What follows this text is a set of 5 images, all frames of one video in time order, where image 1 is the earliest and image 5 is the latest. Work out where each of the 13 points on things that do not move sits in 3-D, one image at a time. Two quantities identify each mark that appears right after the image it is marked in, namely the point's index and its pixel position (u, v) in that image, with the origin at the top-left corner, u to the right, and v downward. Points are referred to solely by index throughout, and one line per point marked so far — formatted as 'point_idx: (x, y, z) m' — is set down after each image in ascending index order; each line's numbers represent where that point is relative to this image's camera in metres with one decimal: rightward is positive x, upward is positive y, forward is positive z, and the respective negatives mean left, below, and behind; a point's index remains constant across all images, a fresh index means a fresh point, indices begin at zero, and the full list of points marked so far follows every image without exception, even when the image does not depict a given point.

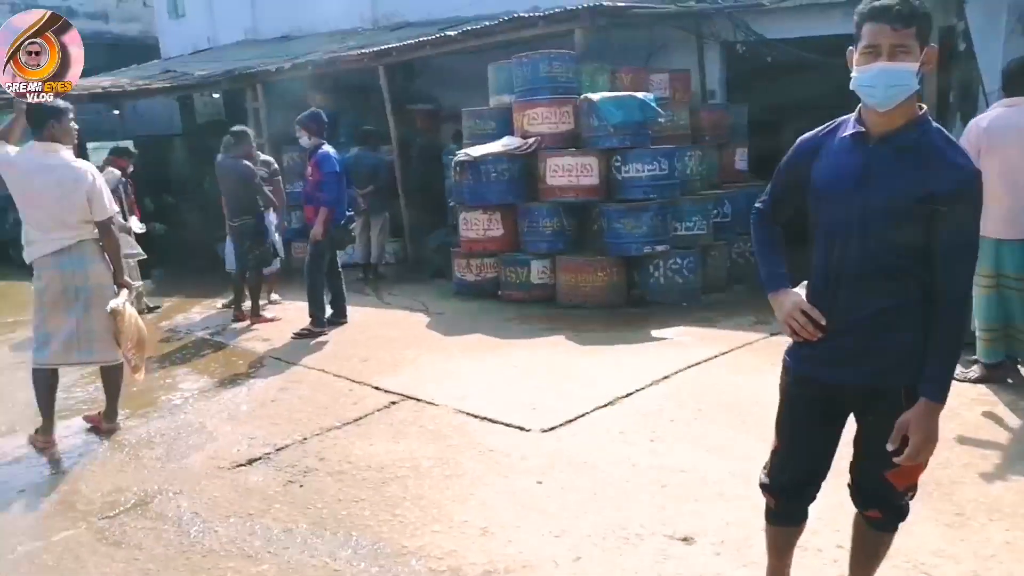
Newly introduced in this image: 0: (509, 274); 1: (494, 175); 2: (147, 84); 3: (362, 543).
0: (0.0, +0.1, +6.6) m
1: (-0.2, +1.0, +6.5) m
2: (-5.4, +3.0, +11.4) m
3: (-0.5, -0.9, +2.7) m
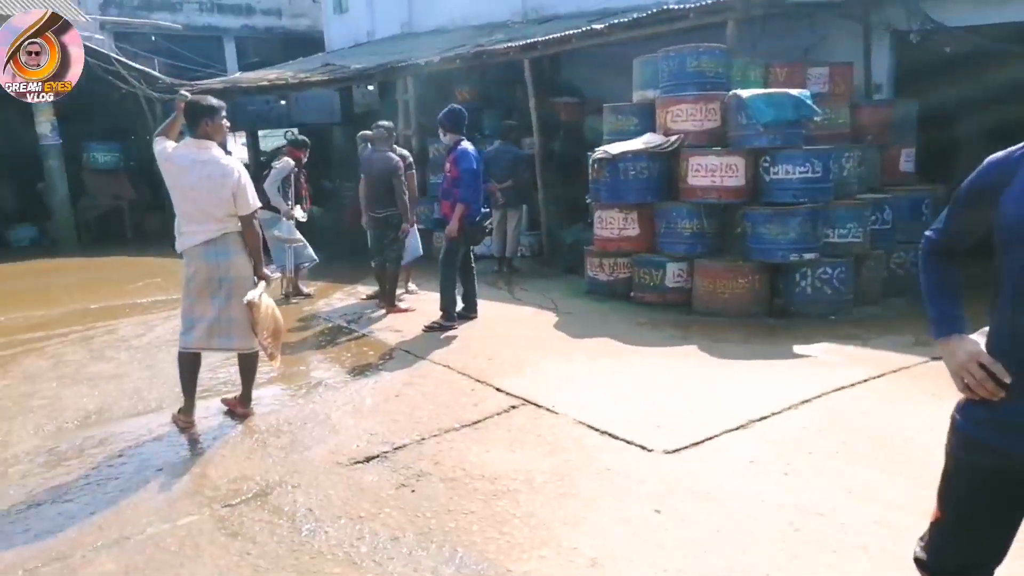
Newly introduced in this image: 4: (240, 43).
0: (+1.1, +0.1, +6.4) m
1: (+1.0, +0.9, +6.3) m
2: (-3.2, +3.3, +12.0) m
3: (-0.2, -0.9, +2.6) m
4: (-6.7, +6.1, +19.3) m
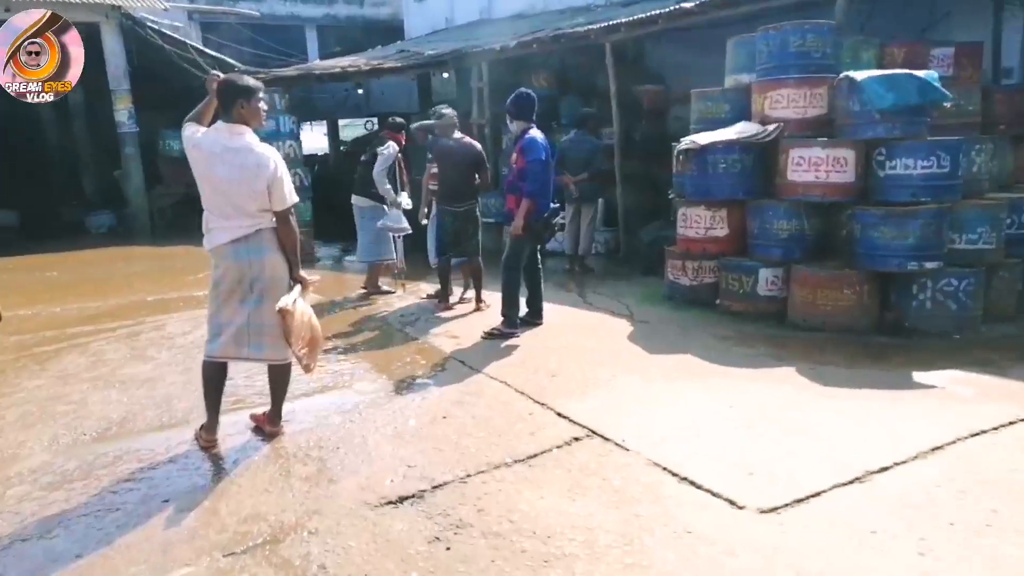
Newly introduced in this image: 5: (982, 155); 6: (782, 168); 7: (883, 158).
0: (+1.6, +0.1, +5.7) m
1: (+1.5, +0.9, +5.6) m
2: (-2.0, +3.4, +11.7) m
3: (0.0, -1.0, +2.1) m
4: (-4.7, +6.4, +19.2) m
5: (+3.2, +0.9, +5.2) m
6: (+1.9, +0.8, +5.4) m
7: (+2.4, +0.8, +5.0) m
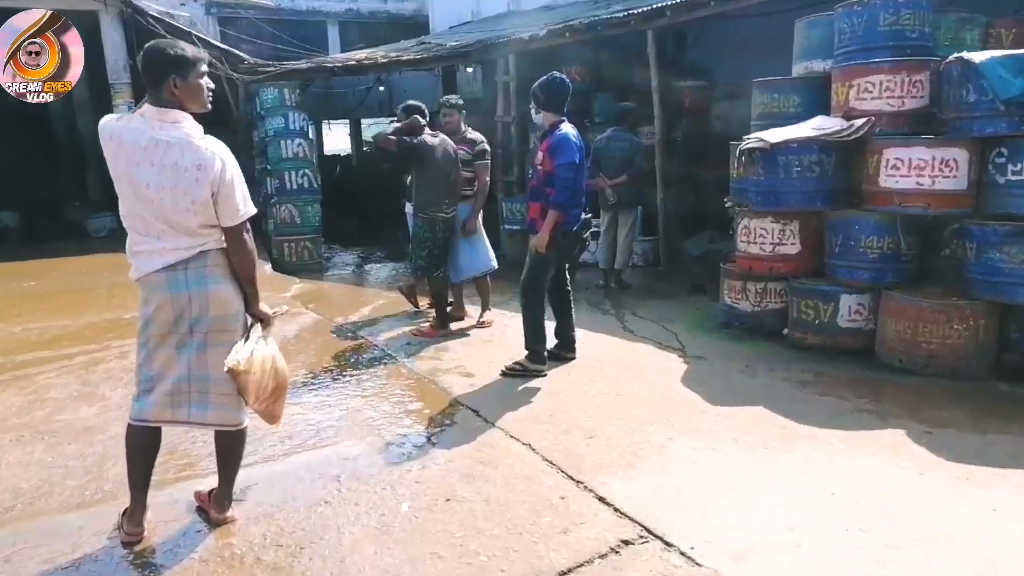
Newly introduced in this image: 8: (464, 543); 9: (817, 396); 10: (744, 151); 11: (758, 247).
0: (+1.8, -0.1, +4.7) m
1: (+1.7, +0.7, +4.6) m
2: (-1.6, +3.2, +10.8) m
3: (0.0, -1.1, +1.1) m
4: (-4.0, +6.2, +18.4) m
5: (+3.3, +0.7, +4.1) m
6: (+2.0, +0.7, +4.4) m
7: (+2.6, +0.7, +4.0) m
8: (-0.2, -0.8, +2.6) m
9: (+1.5, -0.5, +3.8) m
10: (+1.4, +0.8, +4.8) m
11: (+1.6, +0.3, +4.9) m
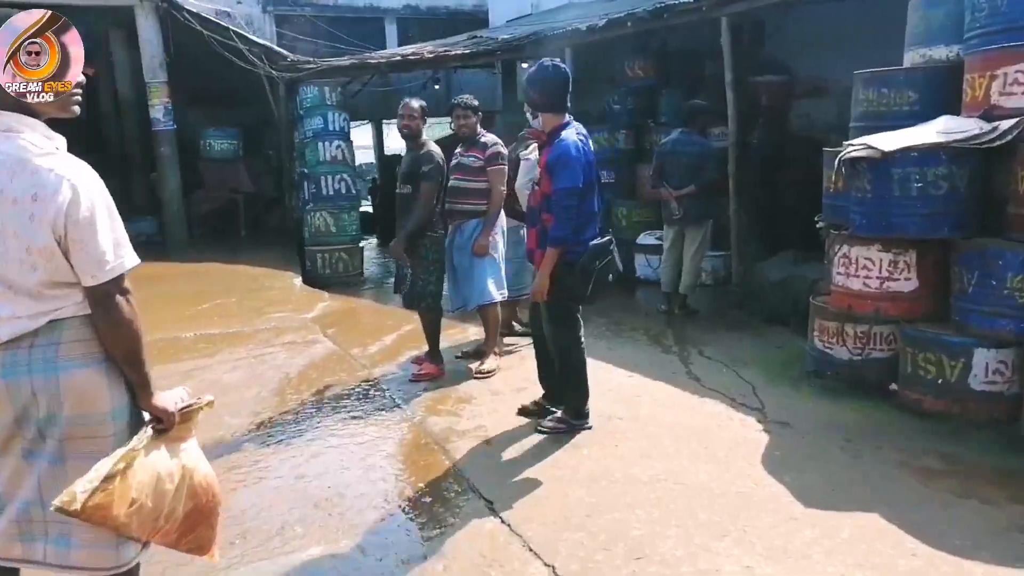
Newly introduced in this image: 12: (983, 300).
0: (+1.9, -0.4, +3.7) m
1: (+1.9, +0.5, +3.6) m
2: (-0.8, +3.1, +10.0) m
3: (-0.1, -1.3, +0.2) m
4: (-2.6, +6.1, +17.8) m
5: (+3.4, +0.4, +3.0) m
6: (+2.2, +0.4, +3.3) m
7: (+2.7, +0.4, +2.9) m
8: (-0.2, -1.0, +1.7) m
9: (+1.6, -0.8, +2.8) m
10: (+1.6, +0.6, +3.8) m
11: (+1.7, 0.0, +3.8) m
12: (+2.1, -0.1, +3.4) m
